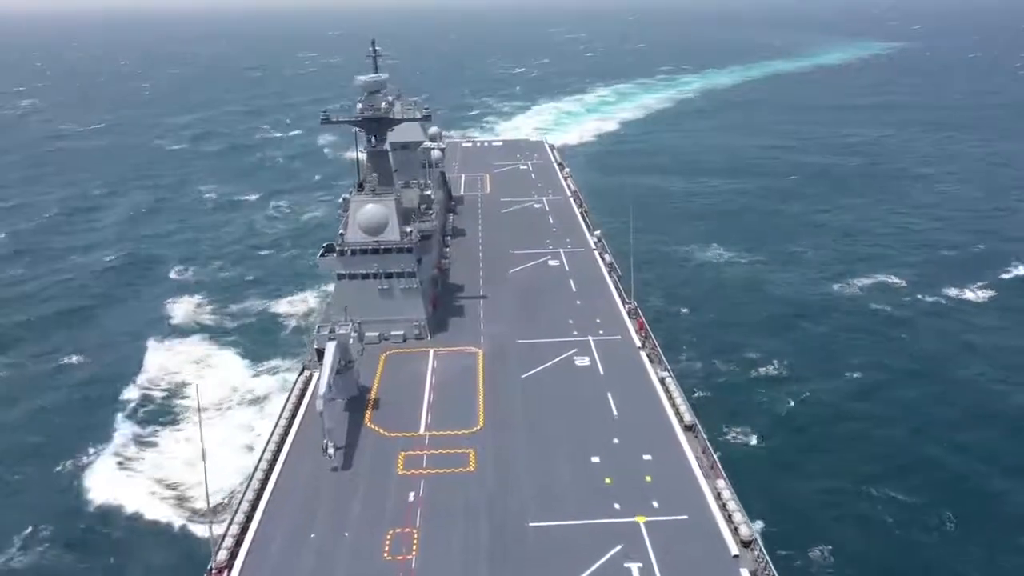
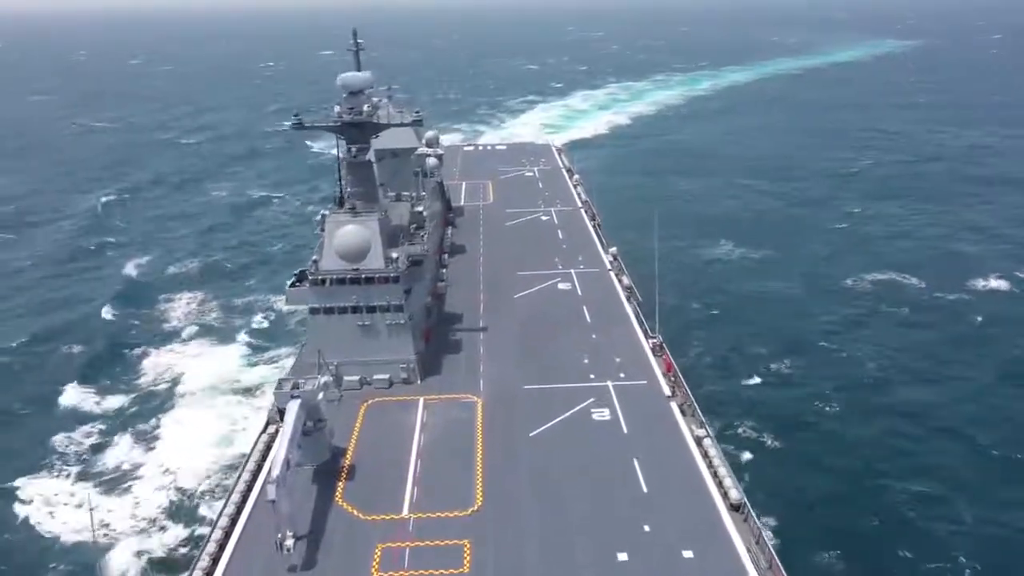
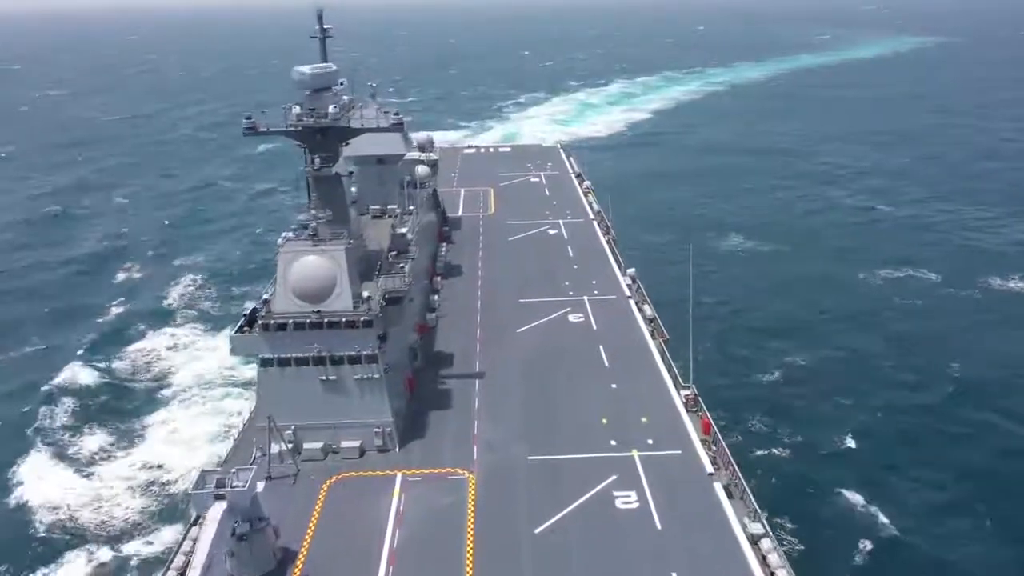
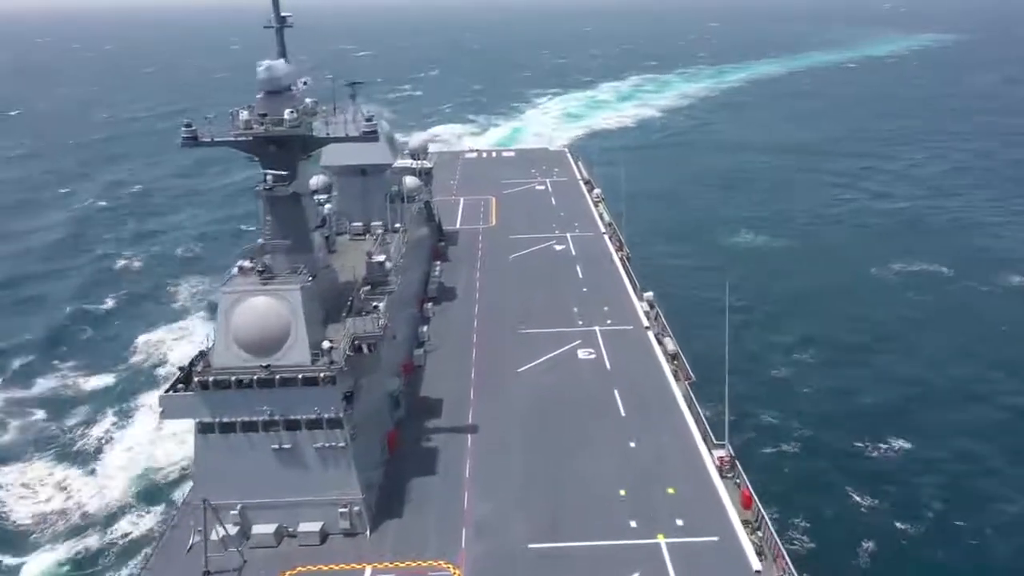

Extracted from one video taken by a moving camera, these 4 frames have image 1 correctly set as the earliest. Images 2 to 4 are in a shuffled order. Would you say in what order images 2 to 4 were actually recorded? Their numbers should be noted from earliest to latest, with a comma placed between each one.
2, 3, 4
